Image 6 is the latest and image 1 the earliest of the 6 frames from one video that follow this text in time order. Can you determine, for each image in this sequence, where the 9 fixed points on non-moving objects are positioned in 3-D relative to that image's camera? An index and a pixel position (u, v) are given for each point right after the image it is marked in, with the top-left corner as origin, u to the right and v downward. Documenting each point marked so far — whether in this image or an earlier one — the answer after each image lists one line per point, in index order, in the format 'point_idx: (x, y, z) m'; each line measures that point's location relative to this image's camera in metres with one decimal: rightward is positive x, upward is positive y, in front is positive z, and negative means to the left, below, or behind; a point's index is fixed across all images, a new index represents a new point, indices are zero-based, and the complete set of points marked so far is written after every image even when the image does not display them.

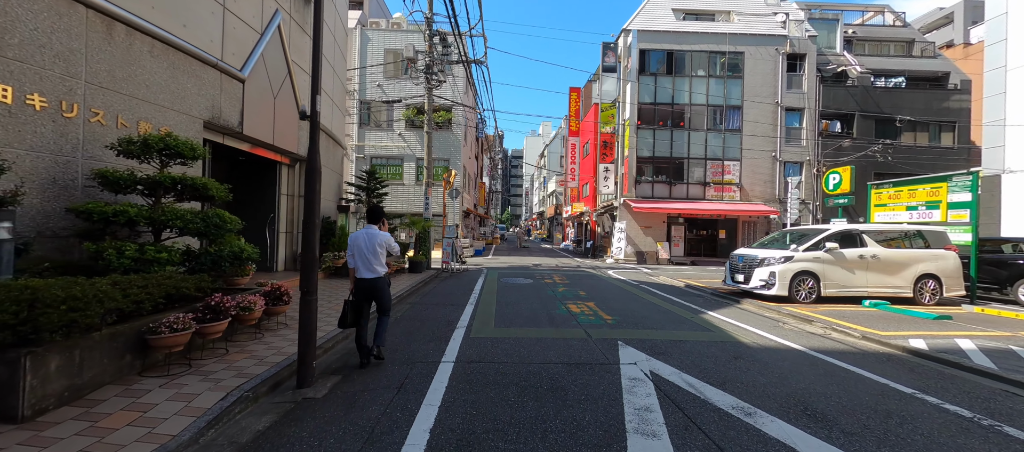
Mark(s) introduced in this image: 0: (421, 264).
0: (-2.9, -1.2, +13.4) m
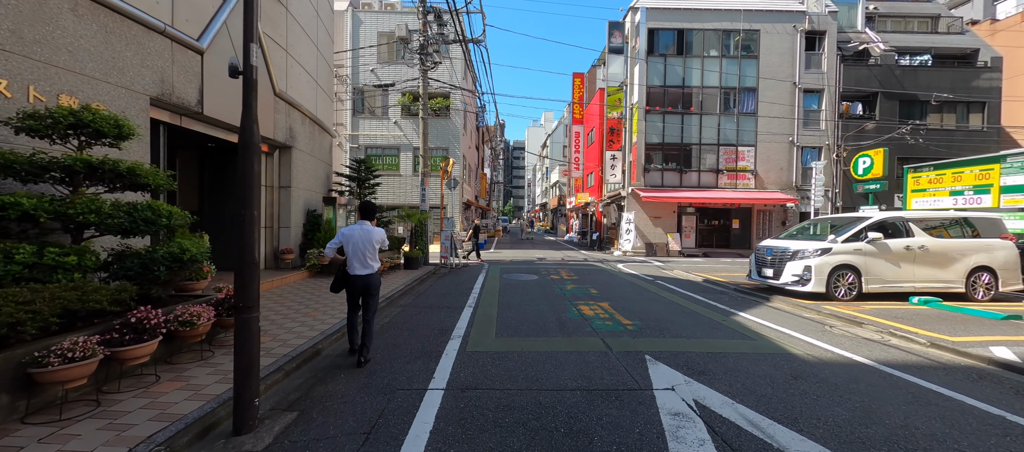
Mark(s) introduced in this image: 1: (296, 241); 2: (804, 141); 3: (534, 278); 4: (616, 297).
0: (-2.8, -1.0, +12.5) m
1: (-5.0, -0.4, +9.5) m
2: (+14.2, +4.1, +20.2) m
3: (+0.6, -1.4, +10.9) m
4: (+2.0, -1.4, +8.1) m
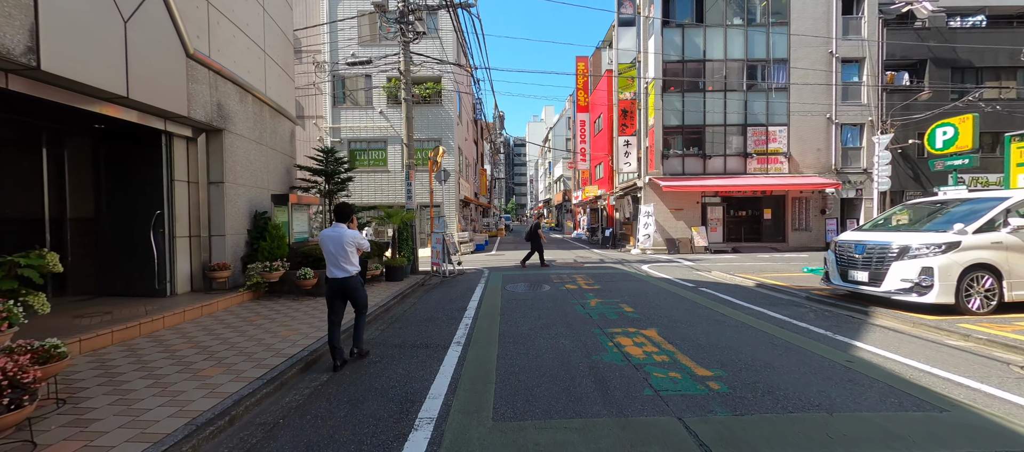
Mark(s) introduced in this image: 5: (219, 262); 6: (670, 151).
0: (-2.7, -1.1, +10.3) m
1: (-4.9, -0.5, +7.3) m
2: (+14.2, +4.7, +17.8) m
3: (+0.7, -1.3, +8.7) m
4: (+2.1, -1.3, +5.8) m
5: (-4.9, -0.6, +7.0) m
6: (+6.9, +3.3, +18.0) m
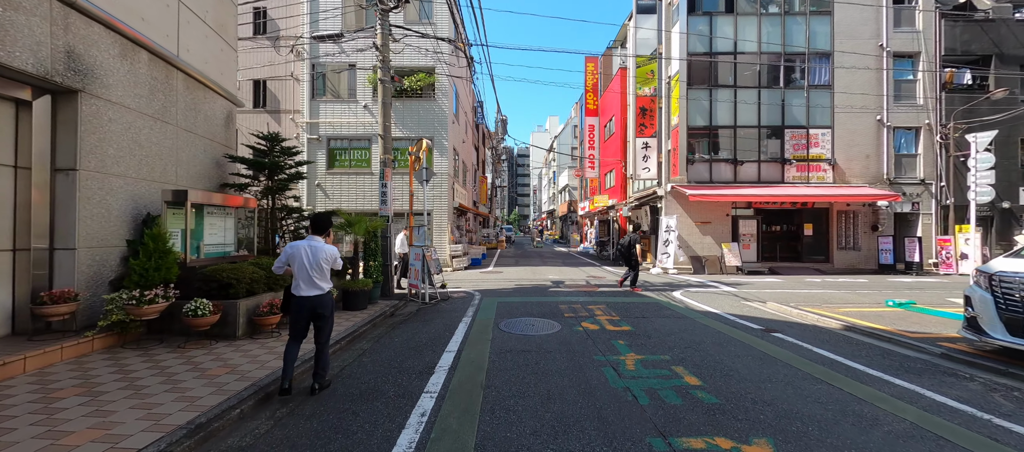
0: (-2.8, -1.3, +7.9) m
1: (-4.9, -0.6, +4.9) m
2: (+14.3, +4.0, +15.4) m
3: (+0.6, -1.5, +6.2) m
4: (+2.1, -1.5, +3.4) m
5: (-5.0, -0.7, +4.6) m
6: (+6.9, +2.7, +15.7) m
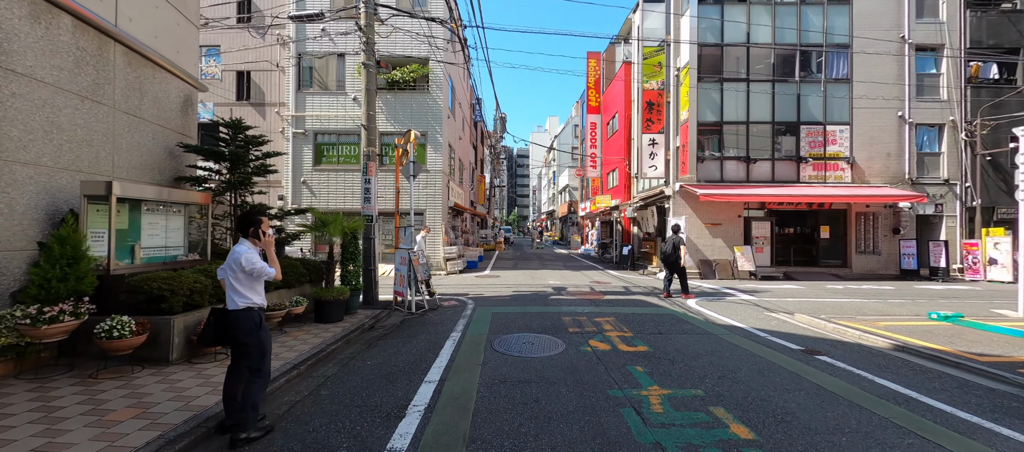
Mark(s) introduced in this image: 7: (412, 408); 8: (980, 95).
0: (-2.8, -1.3, +6.9) m
1: (-5.0, -0.6, +4.0) m
2: (+14.3, +3.9, +14.5) m
3: (+0.6, -1.6, +5.3) m
4: (+2.0, -1.5, +2.4) m
5: (-5.1, -0.7, +3.6) m
6: (+6.9, +2.6, +14.7) m
7: (-0.9, -1.6, +3.5) m
8: (+16.3, +4.6, +14.4) m
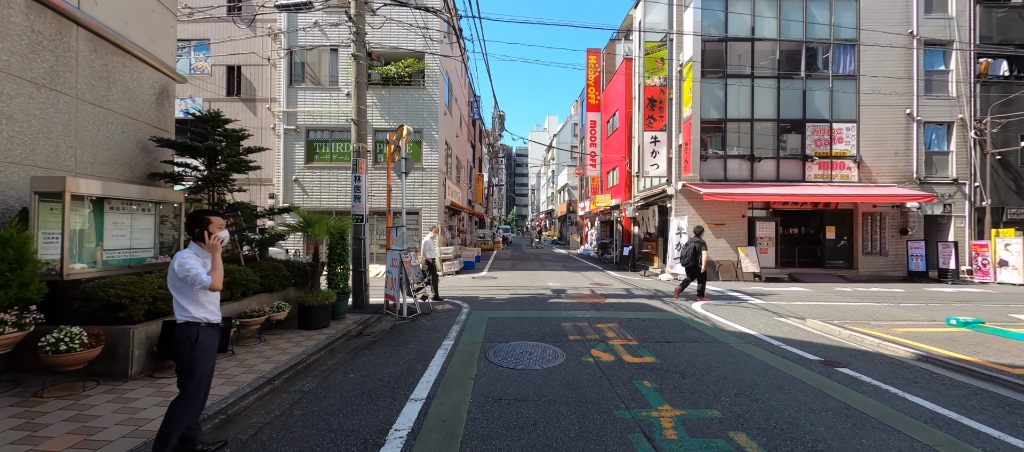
0: (-2.9, -1.3, +6.5) m
1: (-5.0, -0.6, +3.6) m
2: (+14.2, +3.8, +14.2) m
3: (+0.5, -1.6, +4.9) m
4: (+2.0, -1.5, +2.1) m
5: (-5.1, -0.7, +3.2) m
6: (+6.8, +2.6, +14.3) m
7: (-0.9, -1.6, +3.1) m
8: (+16.2, +4.5, +14.0) m
